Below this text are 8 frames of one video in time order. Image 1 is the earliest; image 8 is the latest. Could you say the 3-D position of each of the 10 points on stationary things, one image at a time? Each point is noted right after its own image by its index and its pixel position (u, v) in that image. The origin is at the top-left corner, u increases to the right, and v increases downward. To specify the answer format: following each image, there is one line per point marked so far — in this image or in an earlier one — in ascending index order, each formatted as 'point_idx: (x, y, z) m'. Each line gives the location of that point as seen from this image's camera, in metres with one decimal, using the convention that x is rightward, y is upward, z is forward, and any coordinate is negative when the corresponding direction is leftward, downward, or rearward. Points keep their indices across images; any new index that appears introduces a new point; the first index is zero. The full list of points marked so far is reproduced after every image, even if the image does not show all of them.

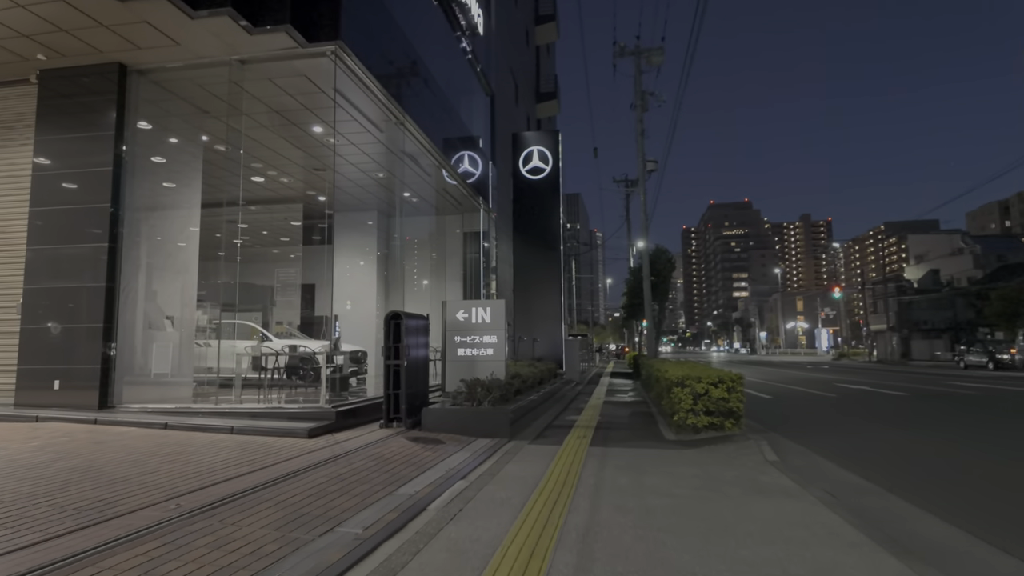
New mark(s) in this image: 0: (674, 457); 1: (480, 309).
0: (+2.0, -2.1, +7.2) m
1: (-0.6, -0.4, +10.5) m
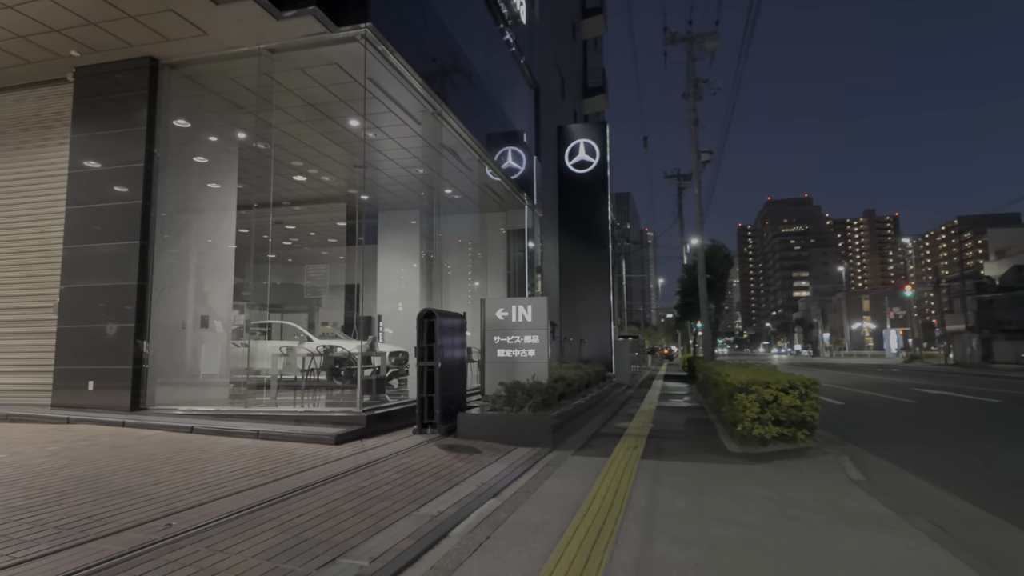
0: (+2.4, -2.0, +6.3) m
1: (+0.1, -0.3, +9.8) m
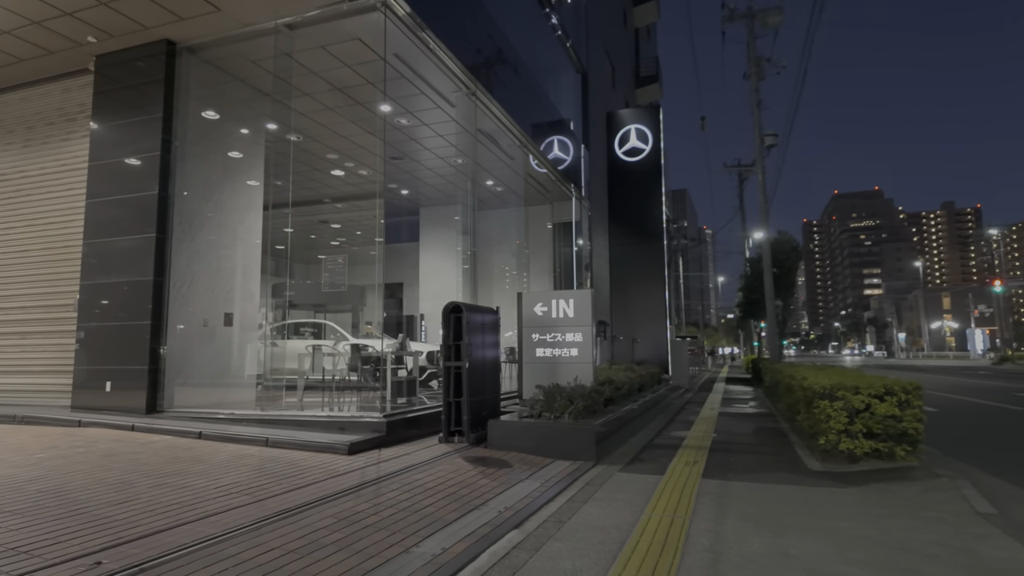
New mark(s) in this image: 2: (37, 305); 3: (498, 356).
0: (+2.7, -1.8, +5.1) m
1: (+0.7, -0.2, +8.8) m
2: (-7.5, -0.3, +9.4) m
3: (-0.2, -0.9, +8.1) m
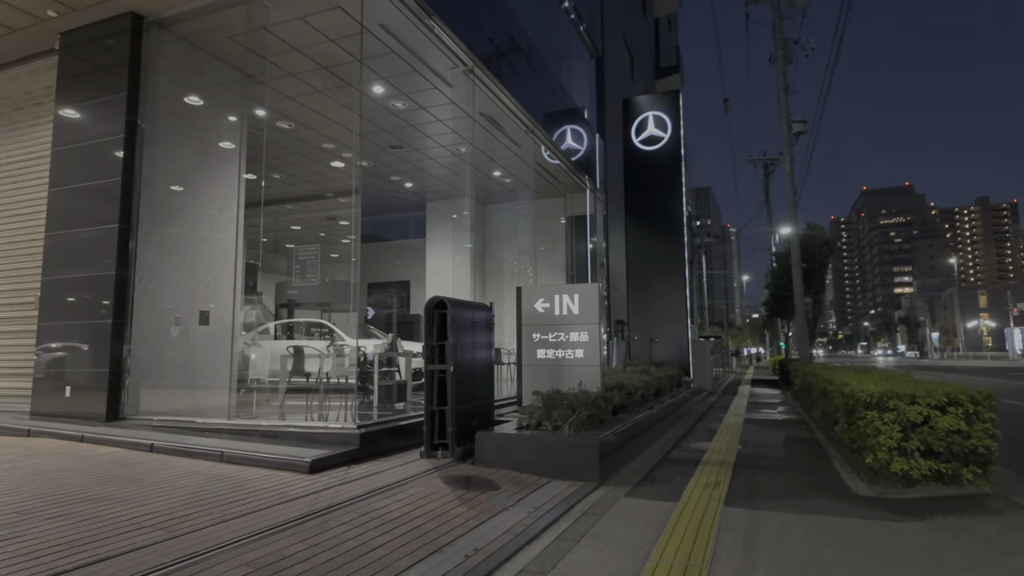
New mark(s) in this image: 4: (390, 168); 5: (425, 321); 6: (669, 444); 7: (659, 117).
0: (+2.6, -1.7, +4.1) m
1: (+0.7, -0.1, +7.9) m
2: (-7.5, -0.2, +8.7) m
3: (-0.3, -0.8, +7.2) m
4: (-3.0, +3.0, +14.8) m
5: (-0.9, -0.4, +6.4) m
6: (+2.2, -2.1, +8.2) m
7: (+4.7, +5.5, +19.0) m
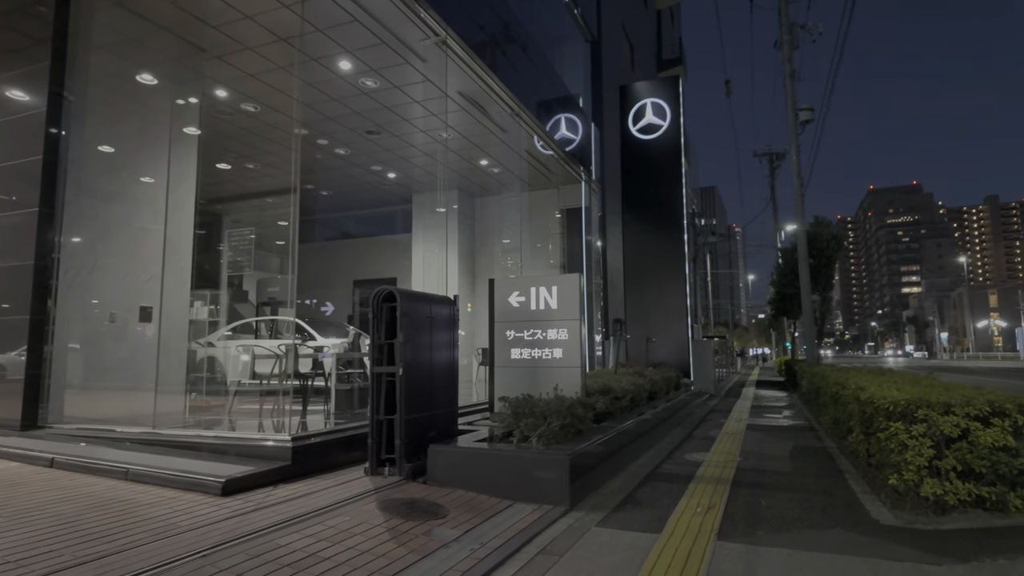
0: (+2.2, -1.6, +3.2) m
1: (+0.4, 0.0, +7.0) m
2: (-7.8, -0.1, +7.9) m
3: (-0.6, -0.7, +6.3) m
4: (-3.3, +3.1, +13.9) m
5: (-1.3, -0.2, +5.5) m
6: (+1.8, -2.0, +7.3) m
7: (+4.4, +5.6, +18.1) m
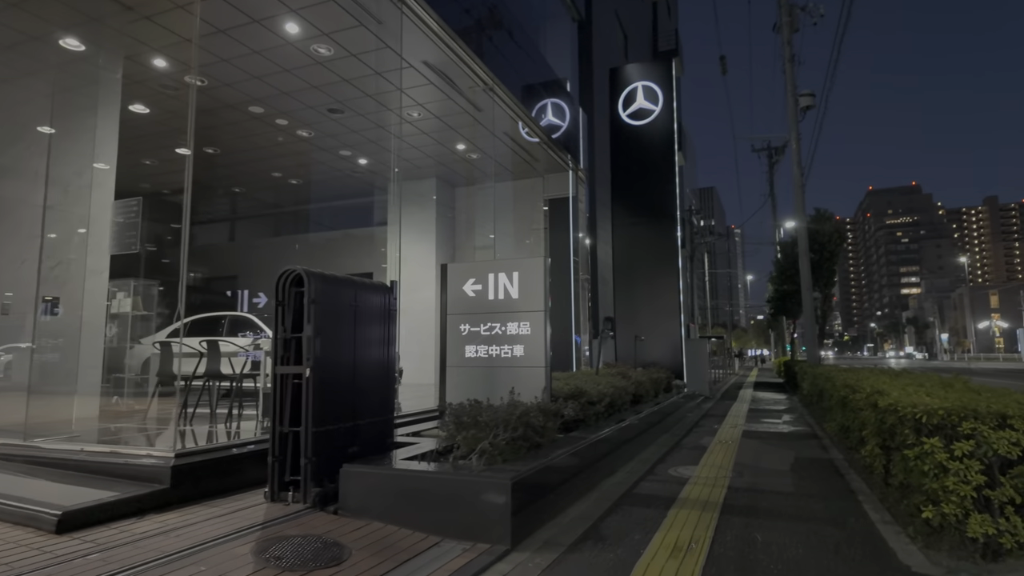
0: (+1.7, -1.5, +2.2) m
1: (-0.1, +0.1, +5.9) m
2: (-8.3, 0.0, +6.8) m
3: (-1.1, -0.6, +5.2) m
4: (-3.8, +3.2, +12.9) m
5: (-1.7, -0.1, +4.4) m
6: (+1.3, -1.9, +6.2) m
7: (+4.0, +5.7, +17.1) m
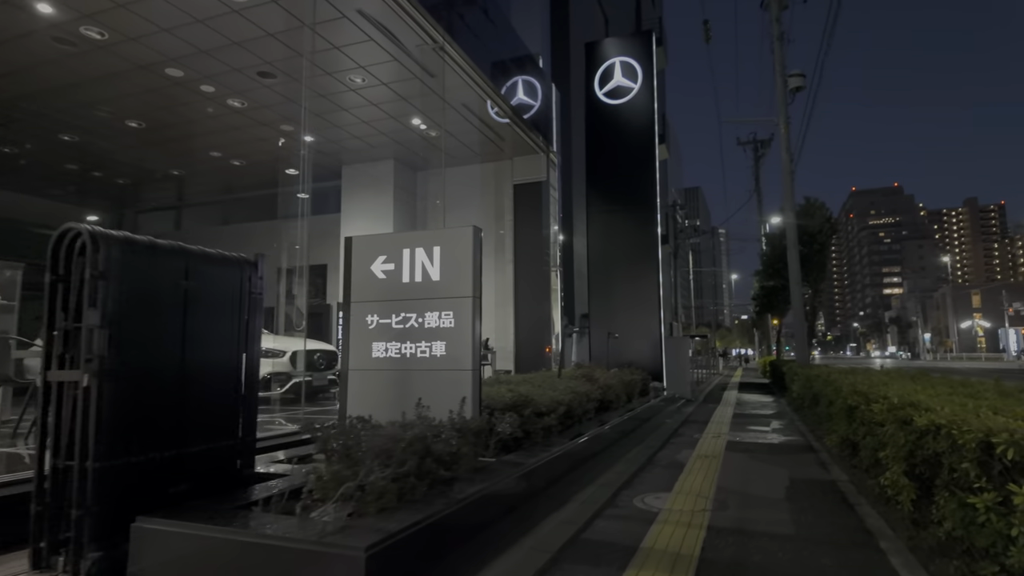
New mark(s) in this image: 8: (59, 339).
0: (+1.2, -1.3, +0.9) m
1: (-0.7, +0.3, +4.6) m
2: (-8.9, +0.2, +5.3) m
3: (-1.7, -0.4, +3.9) m
4: (-4.6, +3.4, +11.5) m
5: (-2.3, +0.1, +3.1) m
6: (+0.7, -1.7, +4.9) m
7: (+3.1, +5.9, +15.8) m
8: (-2.3, -0.3, +3.0) m
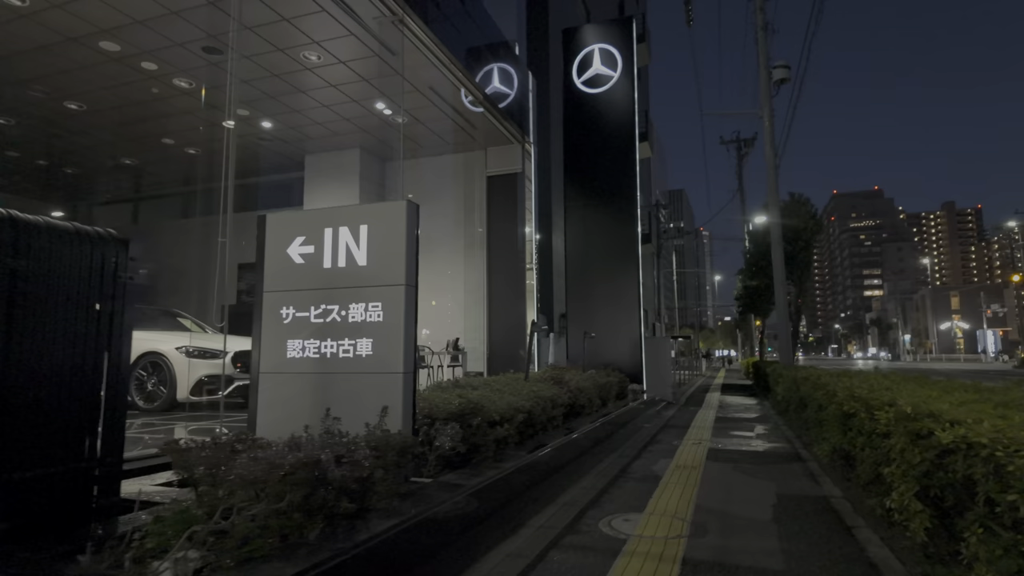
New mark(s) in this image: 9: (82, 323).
0: (+0.9, -1.2, +0.2) m
1: (-1.1, +0.4, +3.9) m
2: (-9.3, +0.3, +4.4) m
3: (-2.0, -0.4, +3.1) m
4: (-5.1, +3.5, +10.7) m
5: (-2.7, +0.1, +2.3) m
6: (+0.3, -1.7, +4.2) m
7: (+2.5, +5.9, +15.2) m
8: (-2.6, -0.2, +2.3) m
9: (-2.1, -0.1, +3.0) m
